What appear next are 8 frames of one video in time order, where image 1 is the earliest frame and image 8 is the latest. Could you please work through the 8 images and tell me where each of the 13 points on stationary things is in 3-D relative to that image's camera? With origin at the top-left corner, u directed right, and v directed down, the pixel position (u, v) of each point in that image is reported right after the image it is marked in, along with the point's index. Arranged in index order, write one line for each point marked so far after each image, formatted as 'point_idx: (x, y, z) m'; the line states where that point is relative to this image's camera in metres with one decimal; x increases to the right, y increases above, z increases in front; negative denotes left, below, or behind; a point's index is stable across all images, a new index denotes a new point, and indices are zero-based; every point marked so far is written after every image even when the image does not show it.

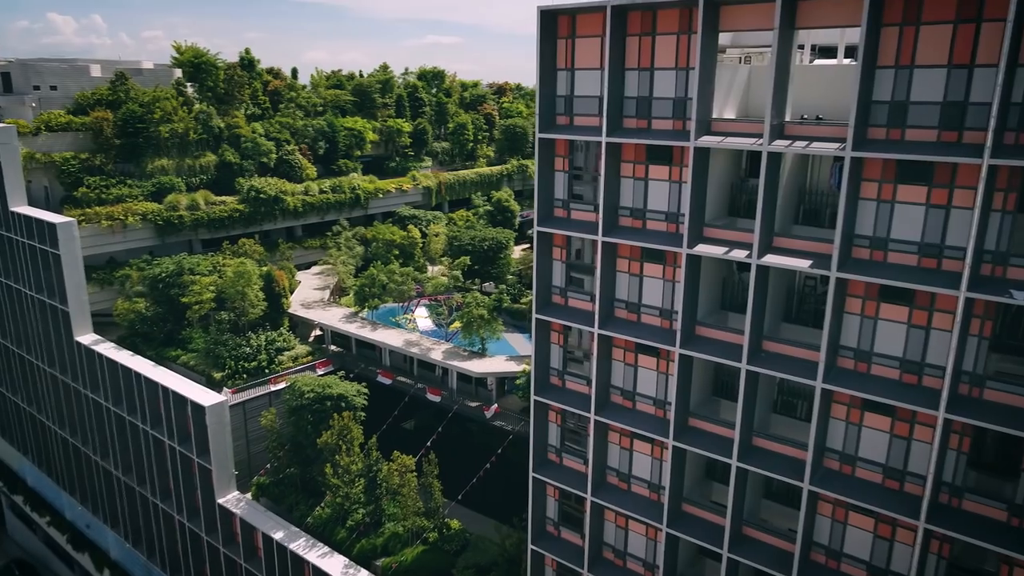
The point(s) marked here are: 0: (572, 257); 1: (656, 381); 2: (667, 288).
0: (+1.0, +0.5, +12.7) m
1: (+2.3, -1.5, +12.2) m
2: (+2.4, 0.0, +11.7) m
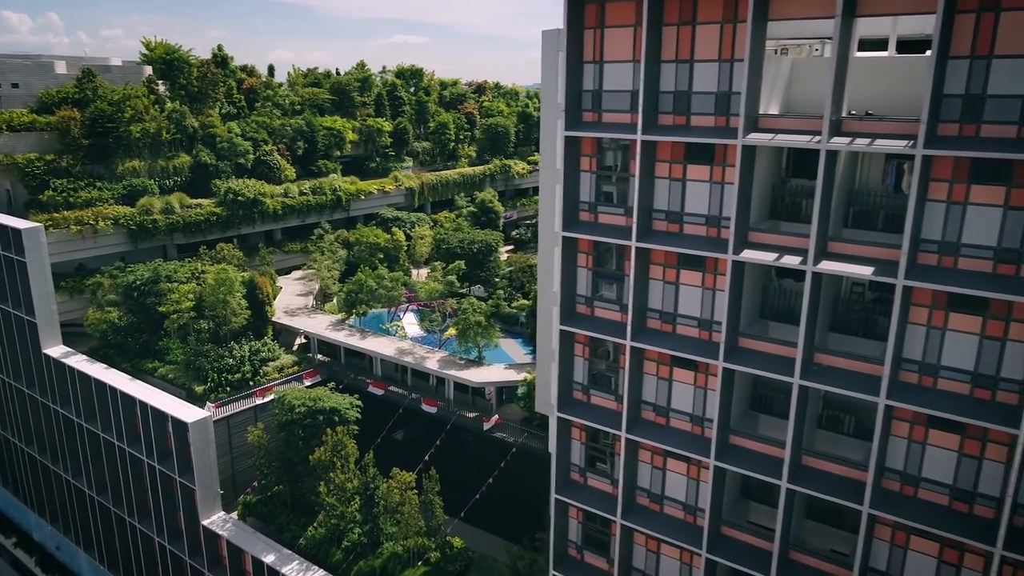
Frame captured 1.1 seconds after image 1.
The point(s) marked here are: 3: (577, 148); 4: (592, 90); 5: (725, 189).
0: (+1.4, +0.4, +11.9) m
1: (+2.7, -1.6, +11.3) m
2: (+2.8, -0.1, +10.9) m
3: (+1.0, +2.2, +11.6) m
4: (+1.2, +3.0, +11.3) m
5: (+3.0, +1.4, +10.4) m
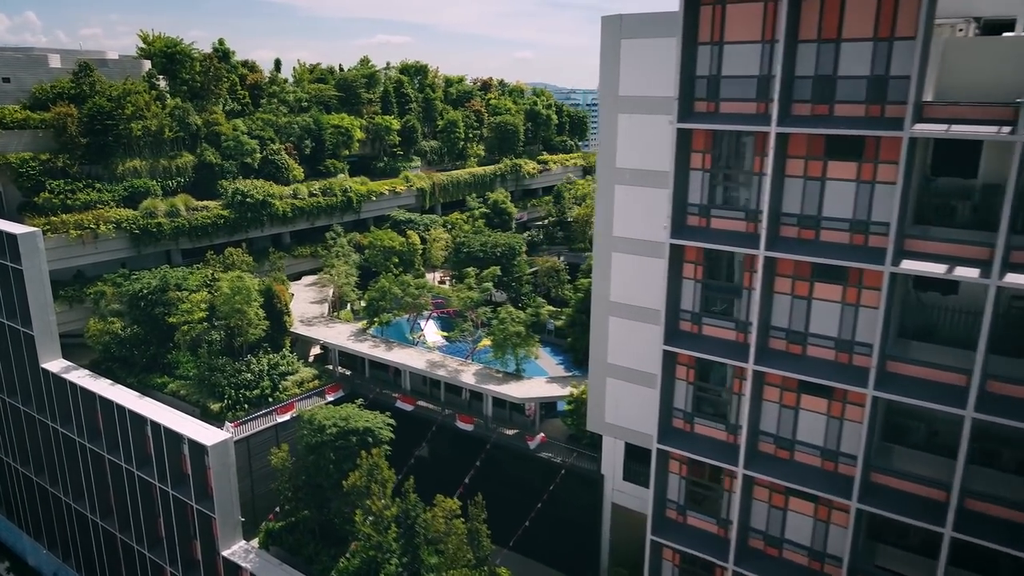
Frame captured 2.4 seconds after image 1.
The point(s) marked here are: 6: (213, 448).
0: (+2.8, +0.2, +10.4) m
1: (+4.1, -1.8, +9.9) m
2: (+4.2, -0.3, +9.4) m
3: (+2.4, +2.0, +10.1) m
4: (+2.6, +2.8, +9.8) m
5: (+4.3, +1.2, +8.9) m
6: (-7.5, -4.0, +18.7) m
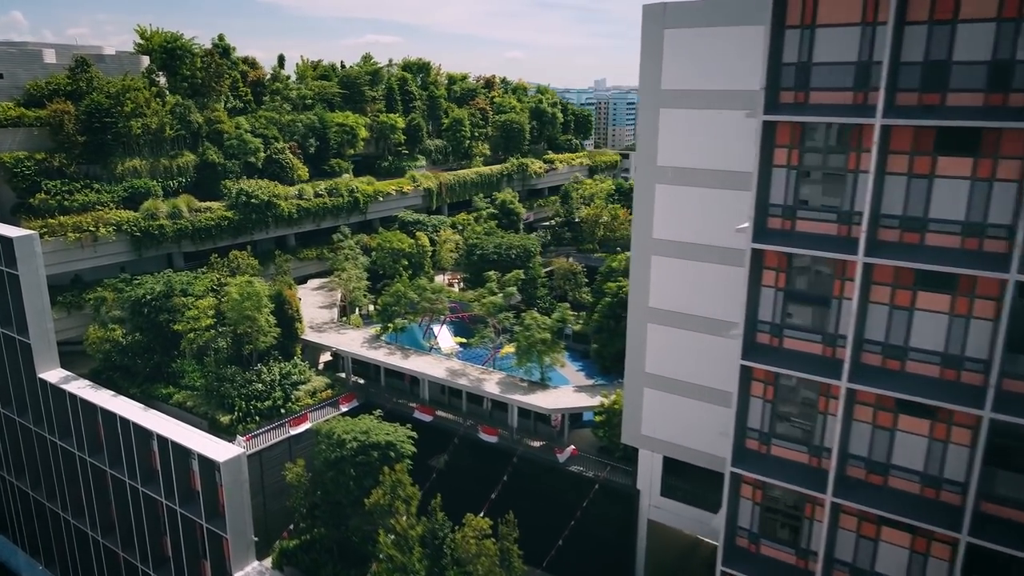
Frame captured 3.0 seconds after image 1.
0: (+3.6, +0.1, +9.4) m
1: (+4.9, -1.9, +8.9) m
2: (+5.0, -0.4, +8.5) m
3: (+3.2, +1.9, +9.1) m
4: (+3.4, +2.7, +8.8) m
5: (+5.2, +1.1, +8.0) m
6: (-6.7, -4.1, +17.6) m
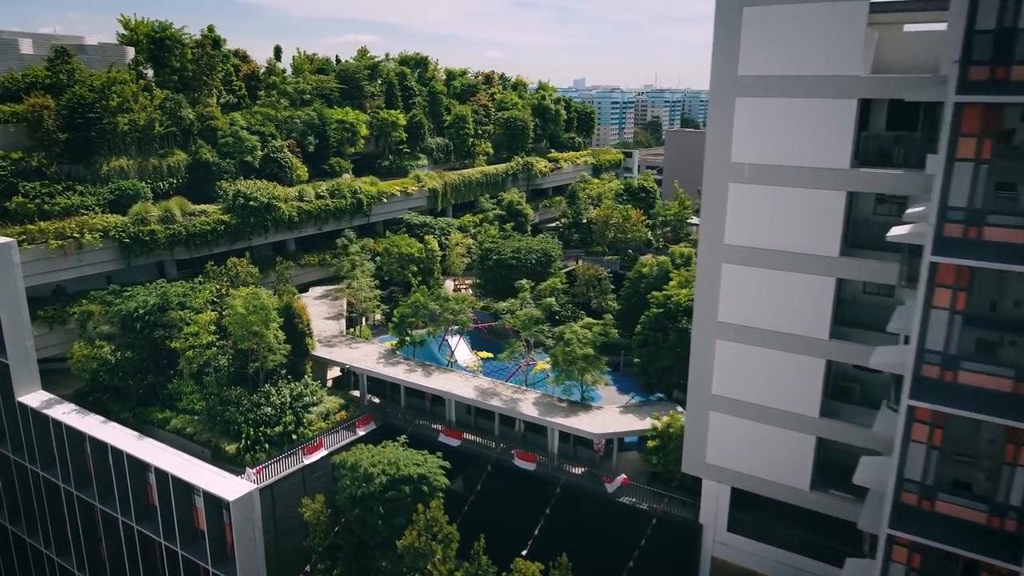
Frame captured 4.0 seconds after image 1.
0: (+4.7, -0.2, +7.6) m
1: (+6.2, -2.2, +7.2) m
2: (+6.2, -0.6, +6.7) m
3: (+4.3, +1.6, +7.3) m
4: (+4.6, +2.4, +7.0) m
5: (+6.4, +0.9, +6.2) m
6: (-5.7, -4.4, +15.5) m
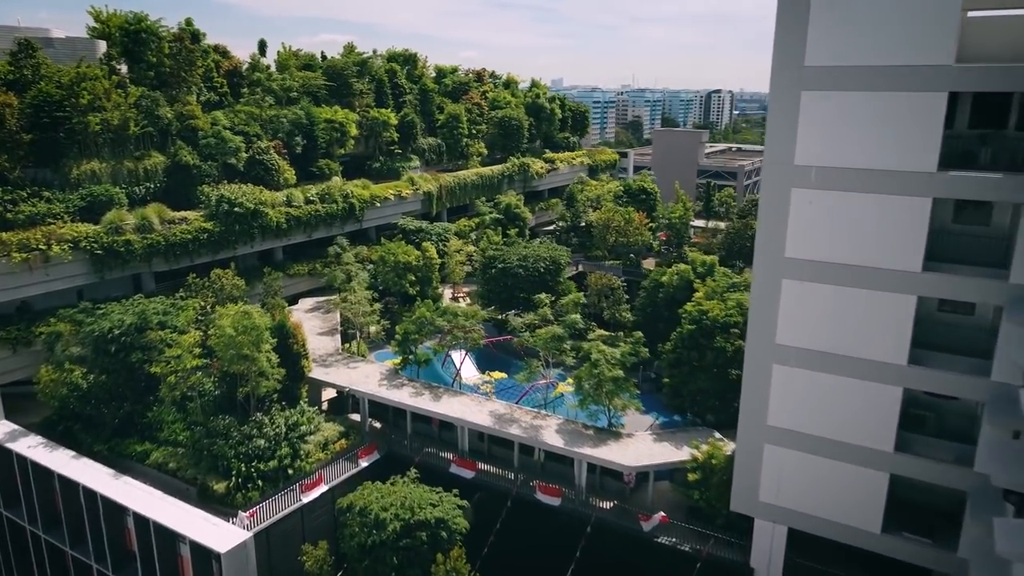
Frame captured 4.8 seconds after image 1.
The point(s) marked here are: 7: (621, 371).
0: (+5.5, -0.5, +6.0) m
1: (+6.9, -2.5, +5.6) m
2: (+7.0, -0.9, +5.1) m
3: (+5.1, +1.3, +5.7) m
4: (+5.3, +2.1, +5.4) m
5: (+7.1, +0.6, +4.7) m
6: (-5.2, -4.8, +13.6) m
7: (+2.4, -1.8, +16.7) m
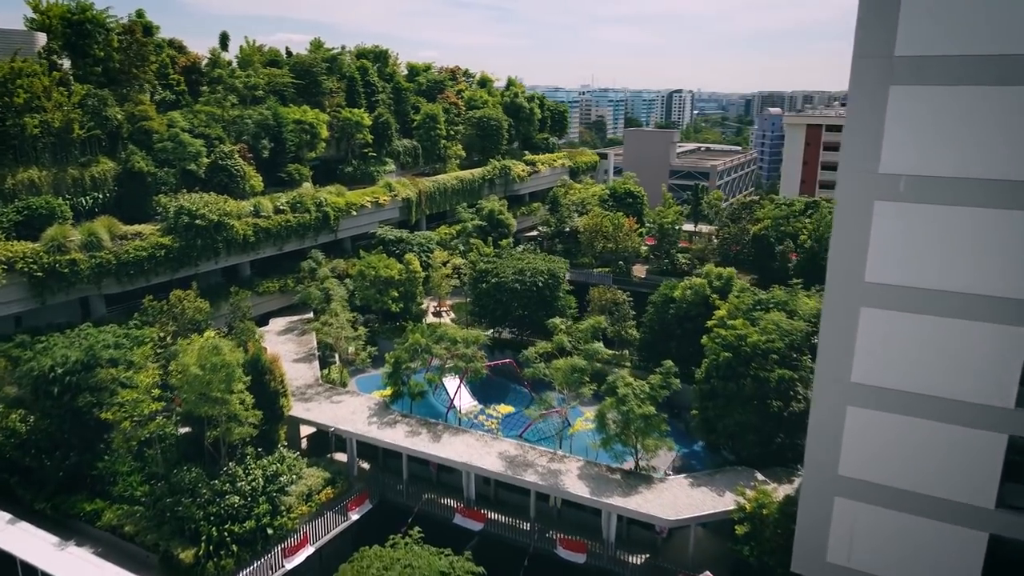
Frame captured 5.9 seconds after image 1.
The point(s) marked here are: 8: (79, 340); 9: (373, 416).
0: (+6.3, -0.9, +4.1) m
1: (+7.8, -2.9, +3.8) m
2: (+7.8, -1.3, +3.4) m
3: (+5.9, +0.9, +3.8) m
4: (+6.1, +1.7, +3.5) m
5: (+8.0, +0.2, +2.9) m
6: (-4.7, -5.4, +11.2) m
7: (+2.7, -2.3, +14.7) m
8: (-9.2, -1.1, +15.8) m
9: (-3.2, -2.9, +17.1) m
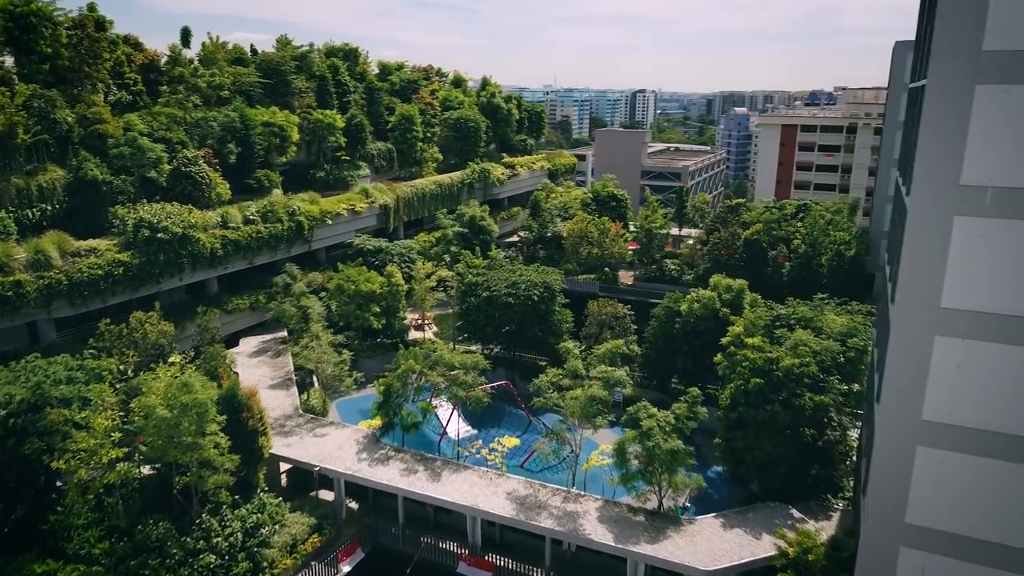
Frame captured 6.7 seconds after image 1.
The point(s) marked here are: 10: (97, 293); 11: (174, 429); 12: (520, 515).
0: (+6.9, -1.2, +2.9) m
1: (+8.5, -3.1, +2.7) m
2: (+8.6, -1.6, +2.2) m
3: (+6.5, +0.6, +2.6) m
4: (+6.7, +1.4, +2.3) m
5: (+8.7, -0.1, +1.8) m
6: (-4.3, -5.9, +9.5) m
7: (+2.9, -2.6, +13.3) m
8: (-9.0, -1.6, +13.9) m
9: (-3.1, -3.3, +15.5) m
10: (-10.2, -0.1, +18.3) m
11: (-5.8, -2.4, +12.7) m
12: (+0.1, -4.0, +13.3) m
